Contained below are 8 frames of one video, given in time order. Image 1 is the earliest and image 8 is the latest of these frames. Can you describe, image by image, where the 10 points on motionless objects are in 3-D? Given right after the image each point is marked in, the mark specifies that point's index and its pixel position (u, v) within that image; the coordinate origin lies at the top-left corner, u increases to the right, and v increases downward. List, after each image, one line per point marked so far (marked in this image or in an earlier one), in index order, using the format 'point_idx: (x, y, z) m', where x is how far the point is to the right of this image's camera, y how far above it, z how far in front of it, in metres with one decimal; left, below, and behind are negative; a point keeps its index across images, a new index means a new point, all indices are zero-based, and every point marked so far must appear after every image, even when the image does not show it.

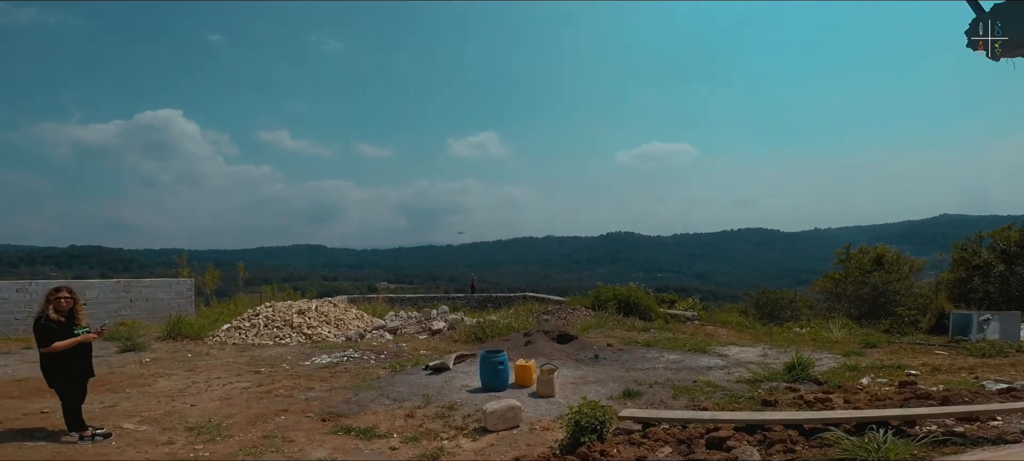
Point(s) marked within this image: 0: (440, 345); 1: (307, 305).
0: (-1.3, -2.1, +11.6) m
1: (-4.8, -1.7, +14.6) m
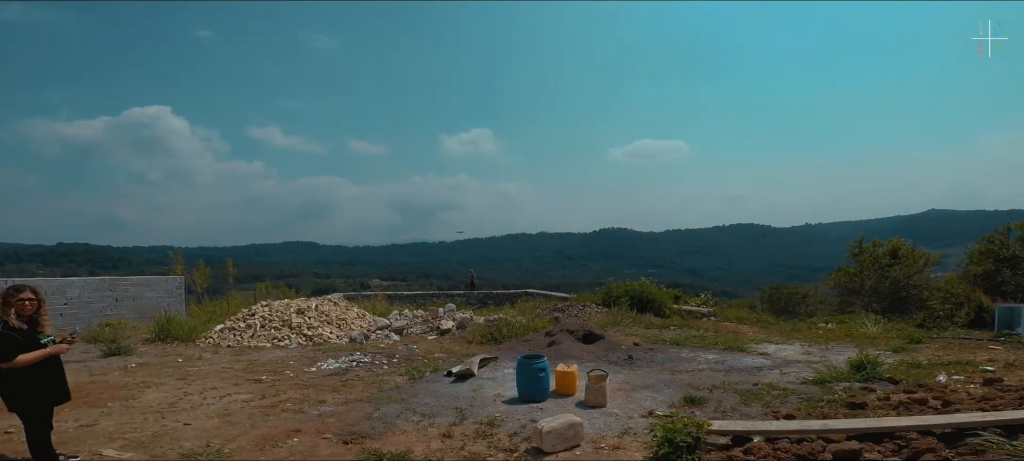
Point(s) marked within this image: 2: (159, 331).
0: (-0.9, -2.0, +10.7) m
1: (-4.5, -1.6, +13.6) m
2: (-6.6, -1.9, +11.7) m
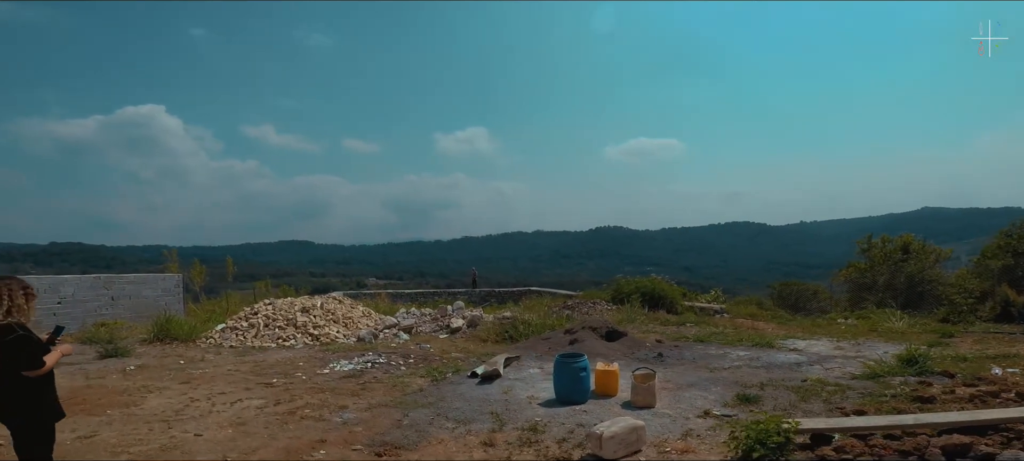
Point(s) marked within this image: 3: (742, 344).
0: (-0.6, -1.9, +10.2) m
1: (-4.2, -1.5, +13.1) m
2: (-6.3, -1.8, +11.2) m
3: (+4.1, -2.0, +11.2) m
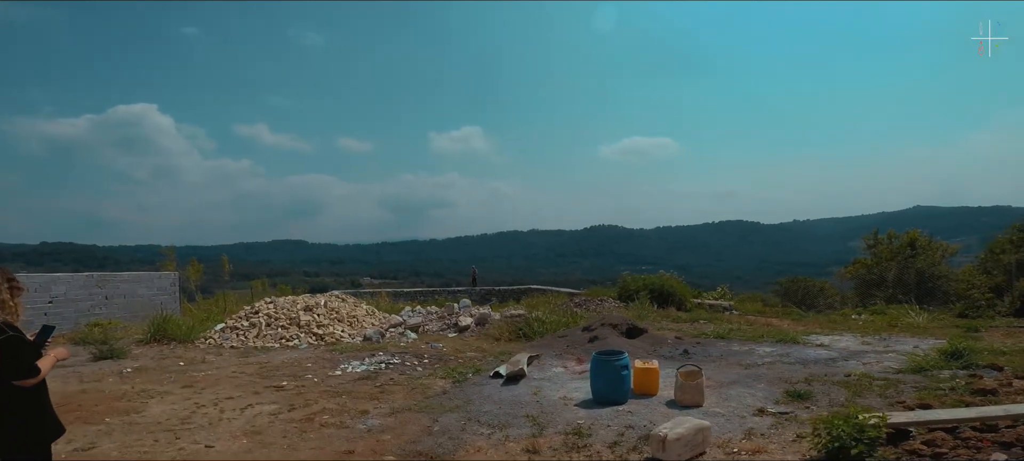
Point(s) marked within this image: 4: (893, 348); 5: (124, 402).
0: (-0.4, -1.8, +9.8) m
1: (-4.0, -1.4, +12.6) m
2: (-6.1, -1.7, +10.7) m
3: (+4.3, -1.9, +10.8) m
4: (+6.0, -1.8, +9.9) m
5: (-3.2, -1.4, +5.2) m
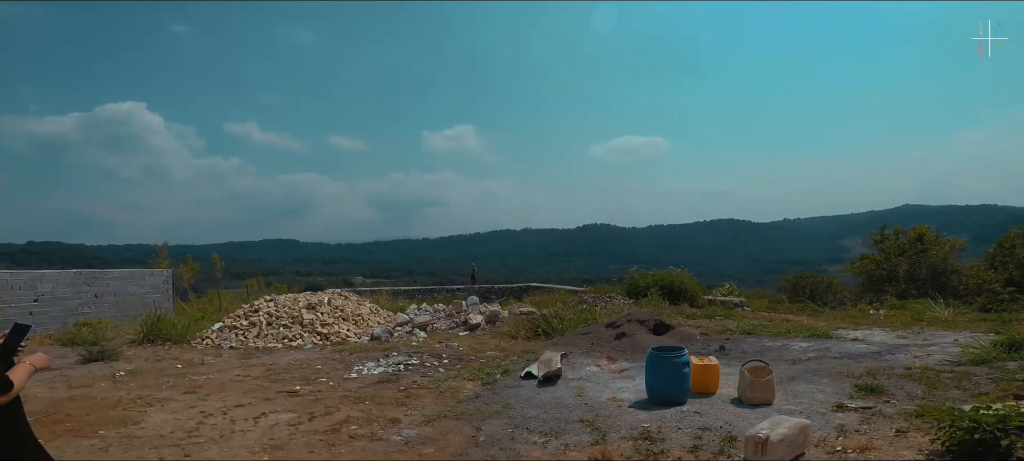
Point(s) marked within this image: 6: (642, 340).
0: (-0.1, -1.6, +9.2) m
1: (-3.7, -1.3, +12.0) m
2: (-5.8, -1.6, +10.0) m
3: (+4.6, -1.7, +10.3) m
4: (+6.3, -1.7, +9.4) m
5: (-2.9, -1.3, +4.6) m
6: (+1.7, -1.5, +8.4) m
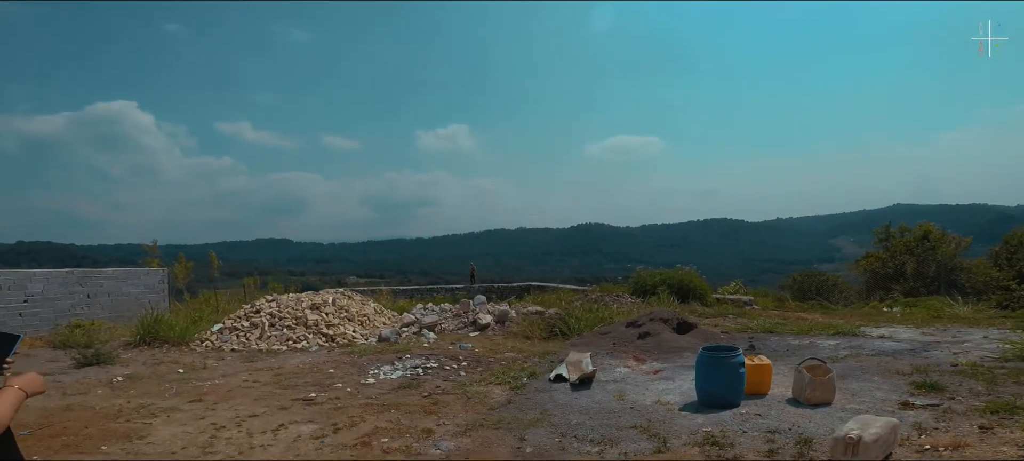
0: (+0.1, -1.6, +8.8) m
1: (-3.5, -1.2, +11.5) m
2: (-5.6, -1.6, +9.5) m
3: (+4.8, -1.7, +9.9) m
4: (+6.5, -1.6, +9.0) m
5: (-2.6, -1.3, +4.1) m
6: (+2.0, -1.4, +8.0) m
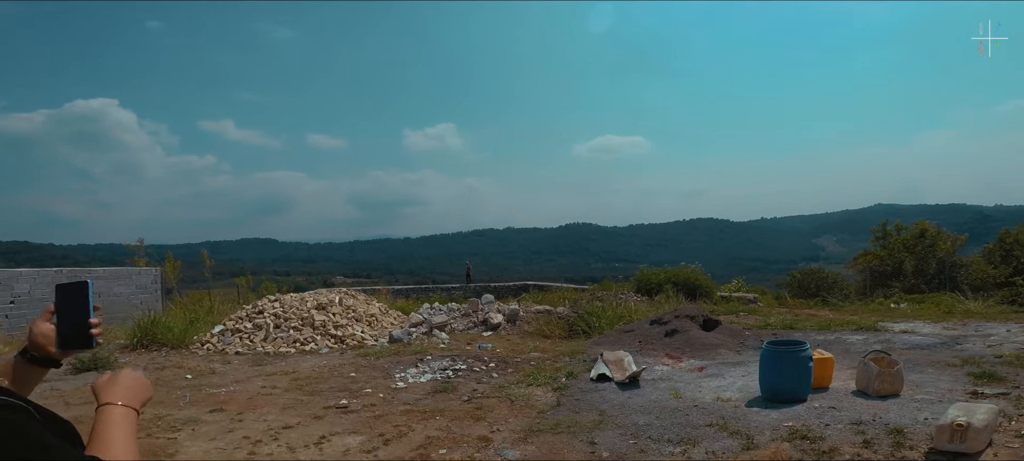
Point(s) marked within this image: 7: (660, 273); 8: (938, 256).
0: (+0.4, -1.5, +8.4) m
1: (-3.3, -1.2, +11.0) m
2: (-5.3, -1.5, +9.0) m
3: (+5.1, -1.6, +9.6) m
4: (+6.8, -1.6, +8.8) m
5: (-2.2, -1.2, +3.7) m
6: (+2.3, -1.3, +7.7) m
7: (+4.2, -1.2, +17.5) m
8: (+13.3, -0.8, +19.5) m
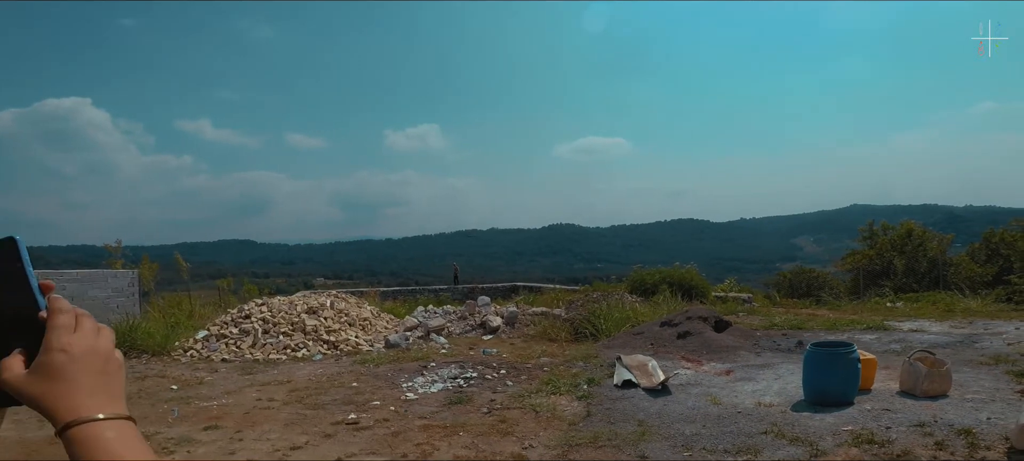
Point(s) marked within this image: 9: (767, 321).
0: (+0.5, -1.5, +8.0) m
1: (-3.3, -1.2, +10.5) m
2: (-5.3, -1.5, +8.4) m
3: (+5.1, -1.6, +9.4) m
4: (+6.8, -1.5, +8.6) m
5: (-2.0, -1.2, +3.2) m
6: (+2.4, -1.3, +7.3) m
7: (+3.9, -1.1, +17.2) m
8: (+13.0, -0.8, +19.5) m
9: (+4.5, -1.6, +11.0) m
